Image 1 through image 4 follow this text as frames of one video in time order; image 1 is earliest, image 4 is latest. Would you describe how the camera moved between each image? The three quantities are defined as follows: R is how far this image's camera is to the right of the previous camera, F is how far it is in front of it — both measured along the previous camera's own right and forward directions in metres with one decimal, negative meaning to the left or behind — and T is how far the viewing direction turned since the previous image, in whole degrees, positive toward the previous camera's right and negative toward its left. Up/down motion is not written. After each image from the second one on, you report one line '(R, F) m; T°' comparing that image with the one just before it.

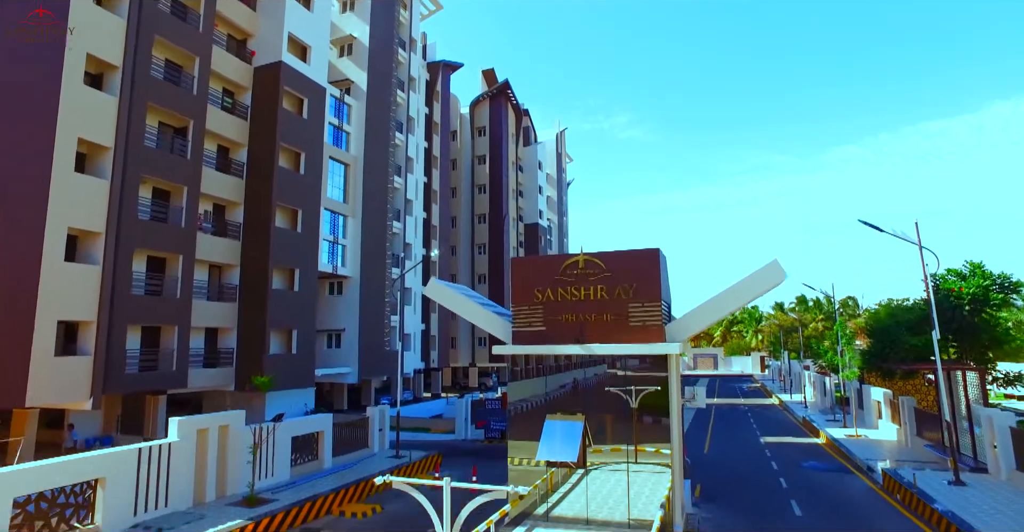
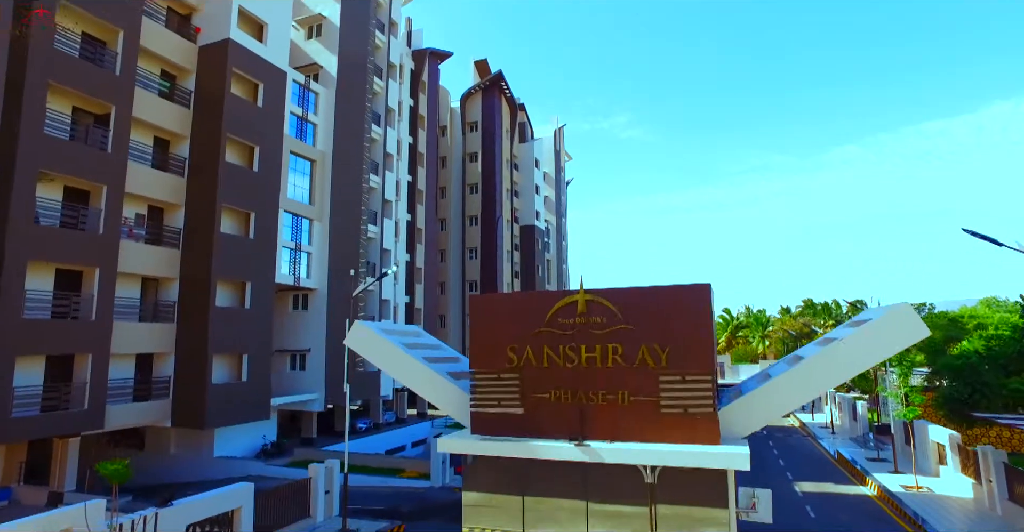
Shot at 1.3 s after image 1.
(+0.5, +4.6) m; 0°
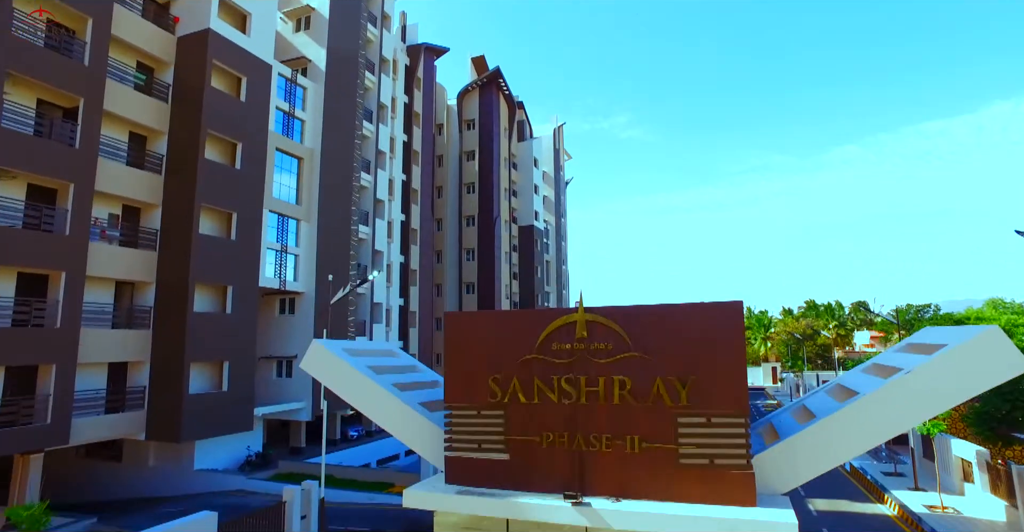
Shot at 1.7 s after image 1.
(+0.2, +1.4) m; 0°
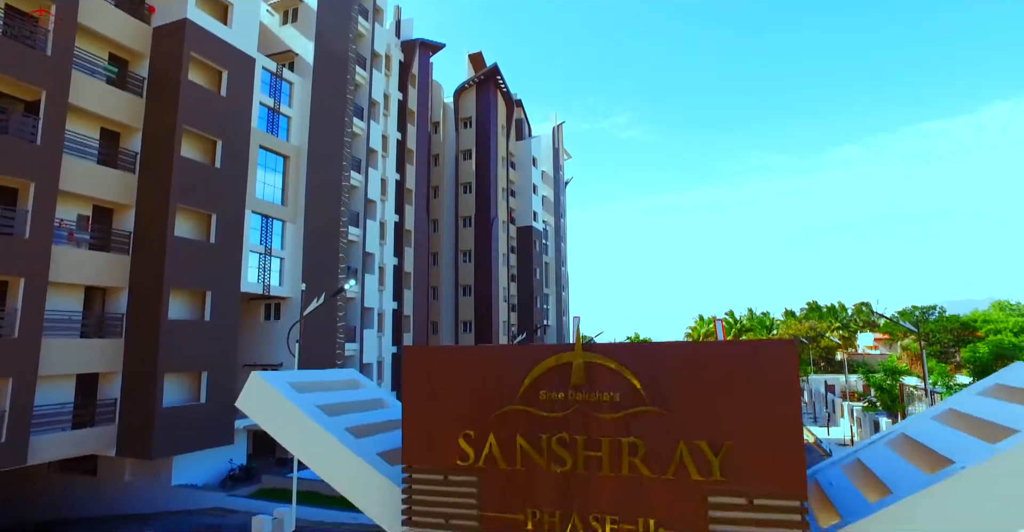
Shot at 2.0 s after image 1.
(+0.2, +1.4) m; 0°
